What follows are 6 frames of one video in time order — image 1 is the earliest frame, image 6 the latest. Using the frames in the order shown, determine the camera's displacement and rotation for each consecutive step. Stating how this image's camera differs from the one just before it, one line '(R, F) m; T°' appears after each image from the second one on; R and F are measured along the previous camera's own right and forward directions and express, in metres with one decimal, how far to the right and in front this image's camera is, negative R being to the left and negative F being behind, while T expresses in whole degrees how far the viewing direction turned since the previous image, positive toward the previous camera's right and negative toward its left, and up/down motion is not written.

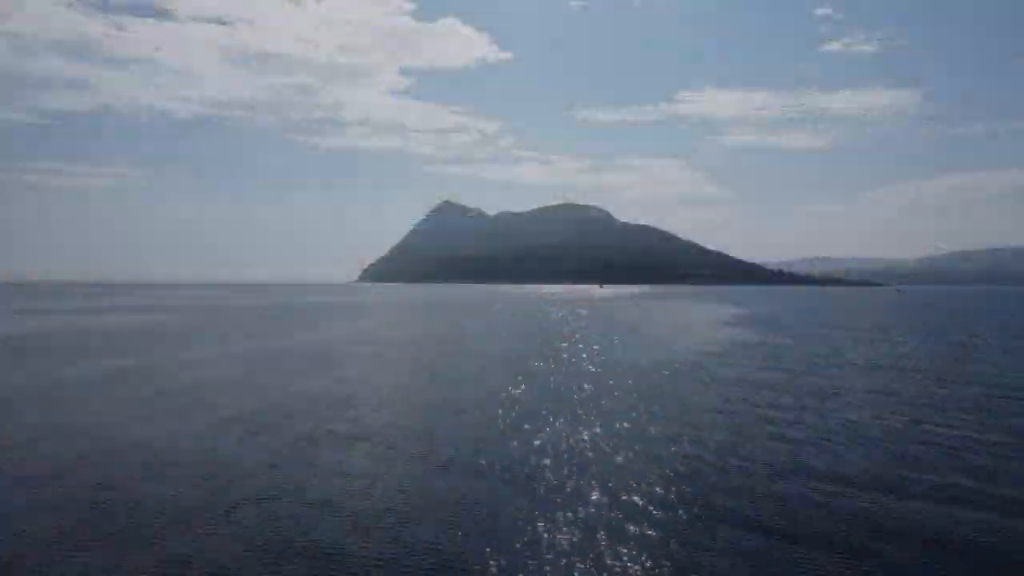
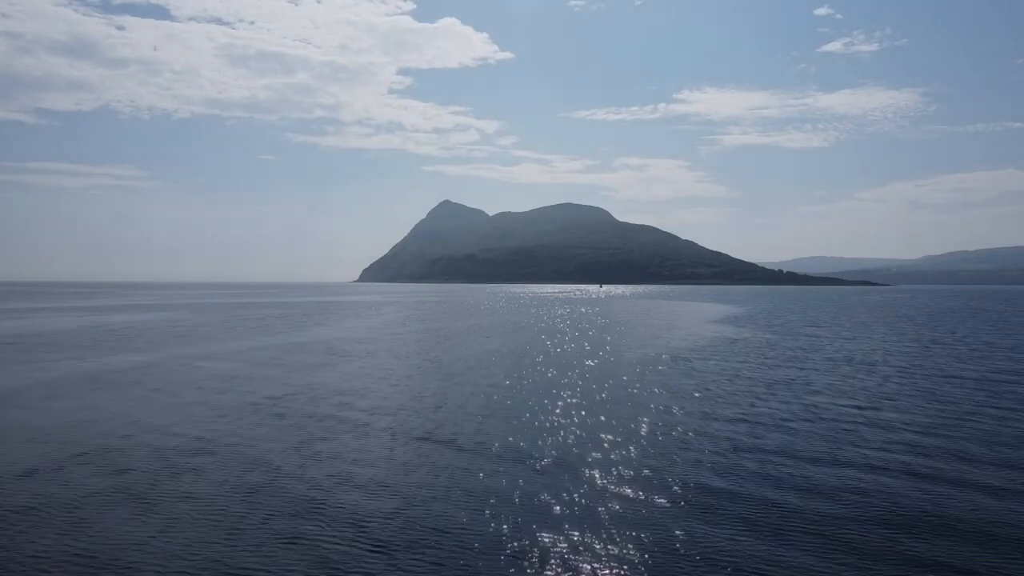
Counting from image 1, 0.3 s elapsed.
(+0.2, -1.8) m; 0°
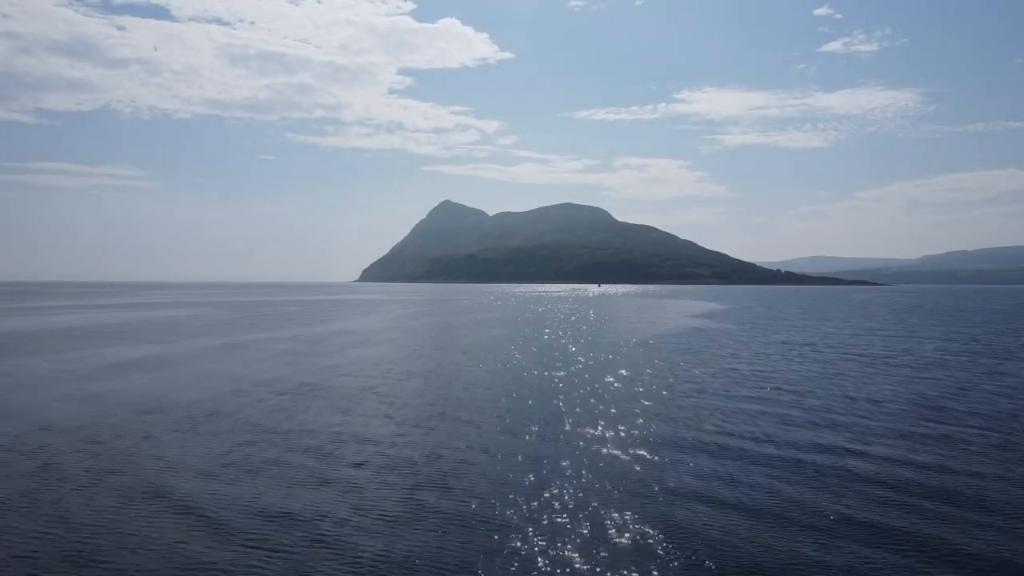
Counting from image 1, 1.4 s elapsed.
(+0.6, -4.8) m; 0°
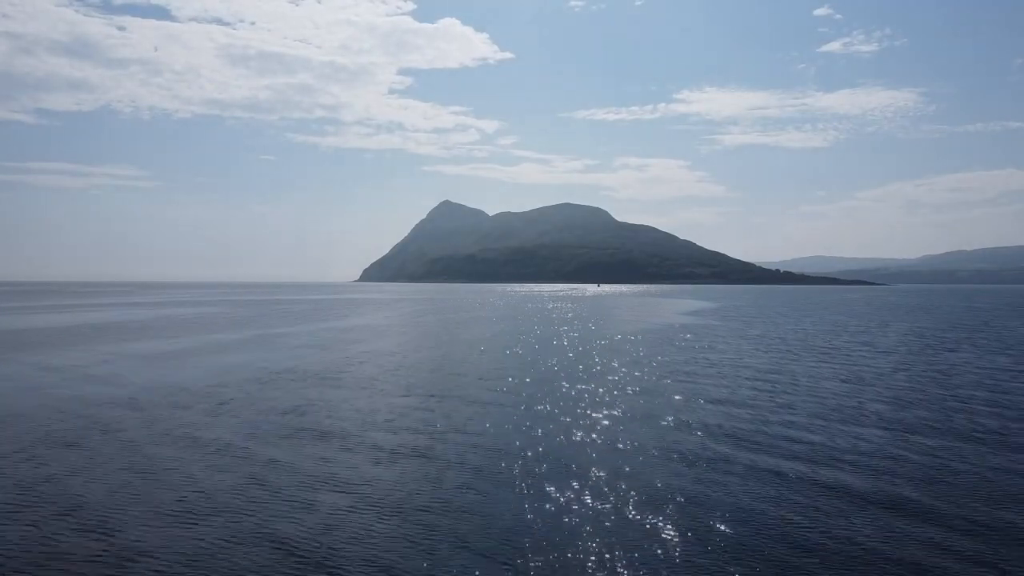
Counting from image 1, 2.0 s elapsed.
(0.0, -3.5) m; 0°
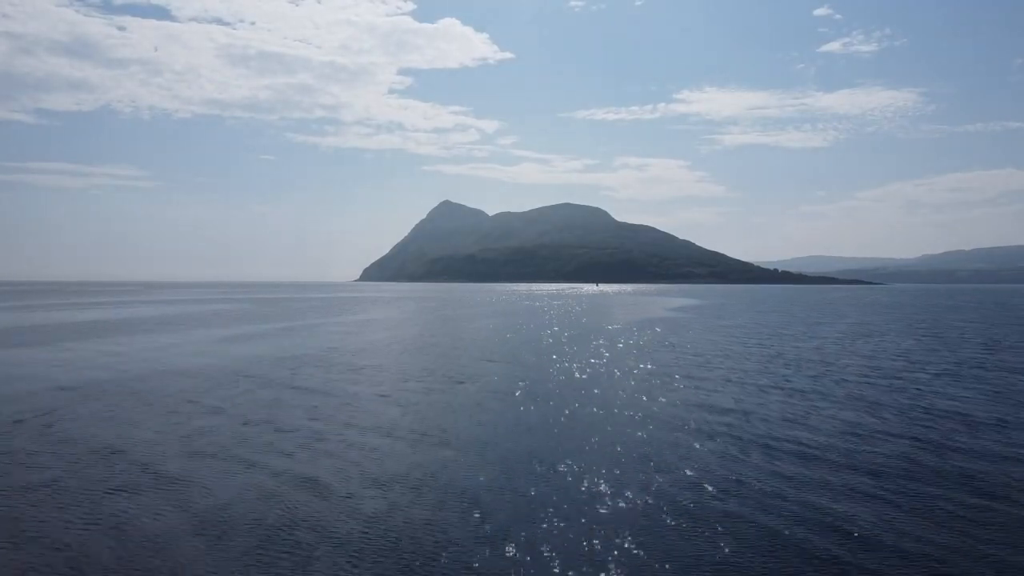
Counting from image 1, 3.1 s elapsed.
(+0.8, -2.9) m; 0°
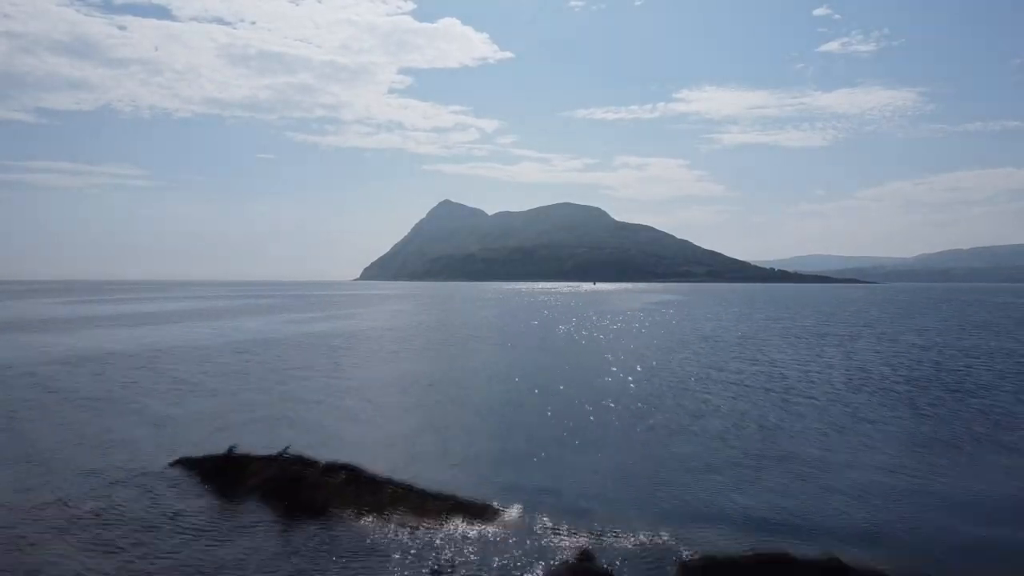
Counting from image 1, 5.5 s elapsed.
(+0.2, -6.9) m; 0°
